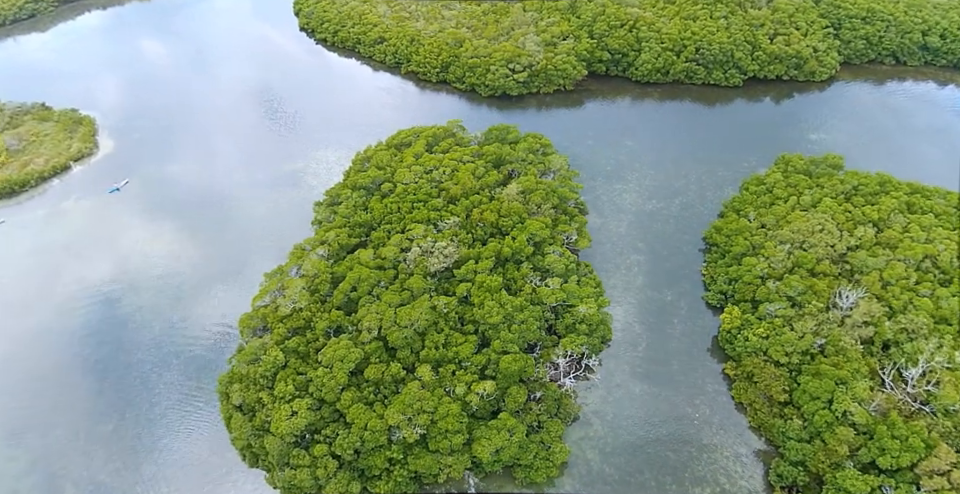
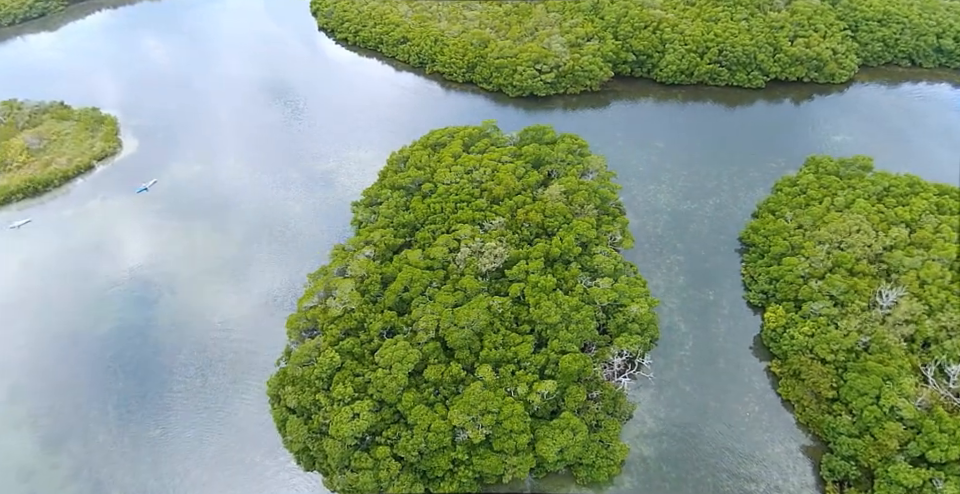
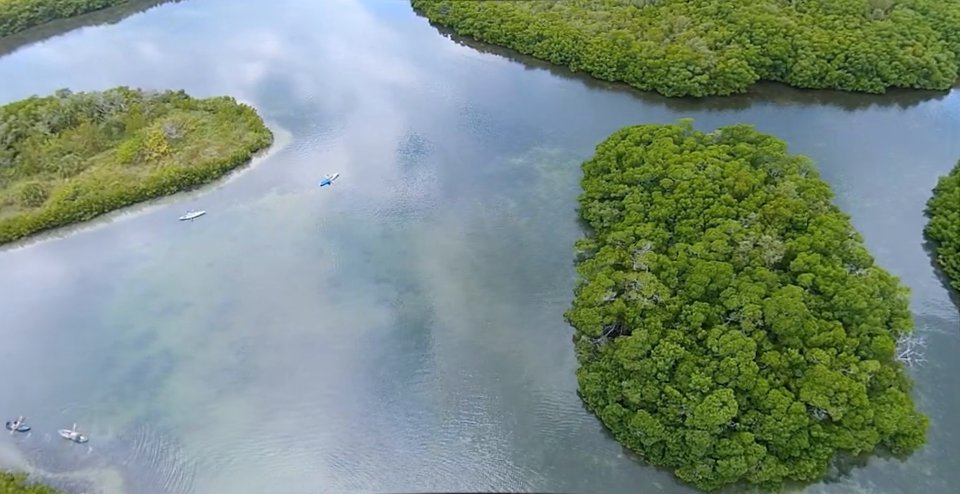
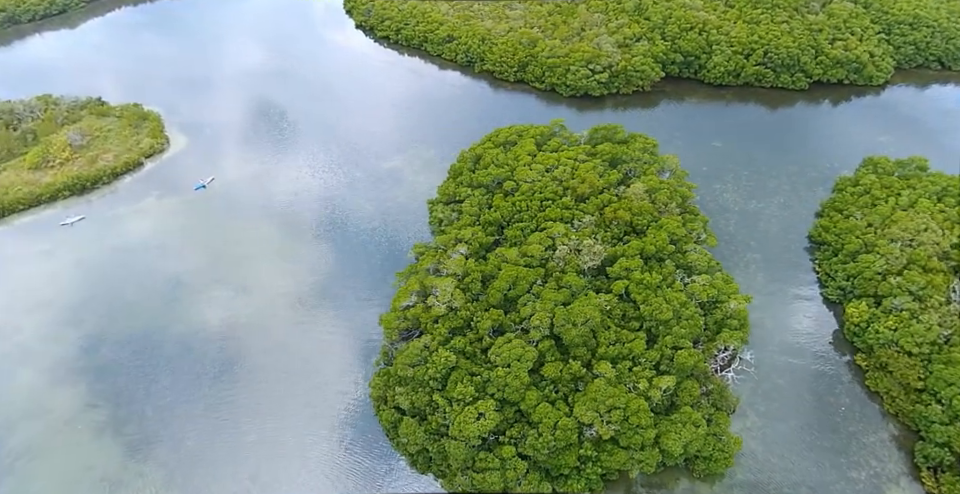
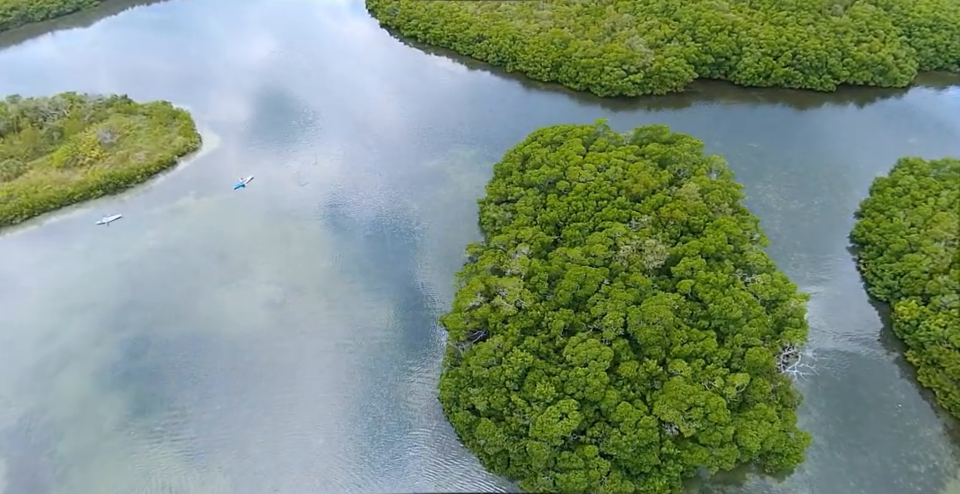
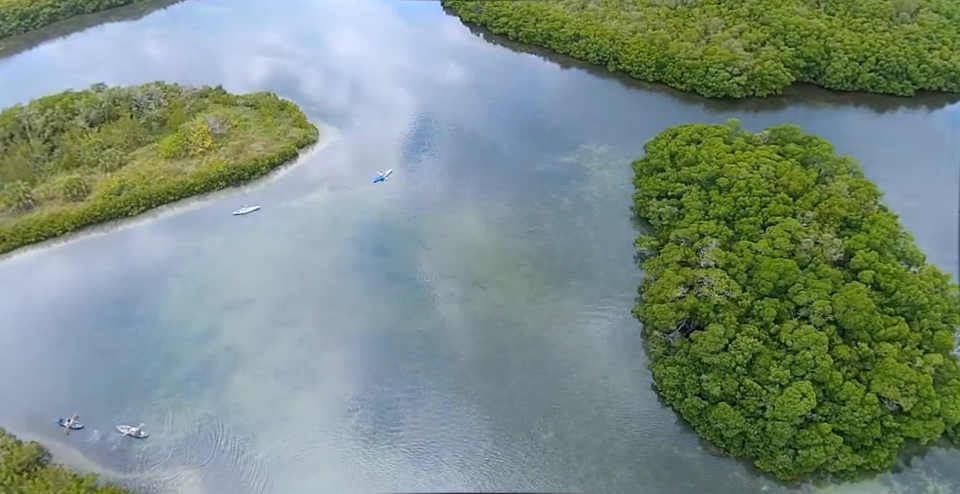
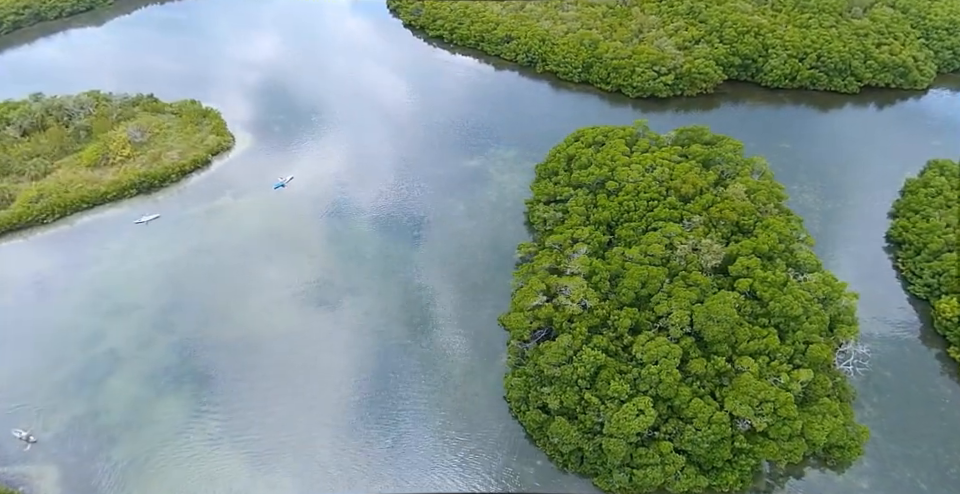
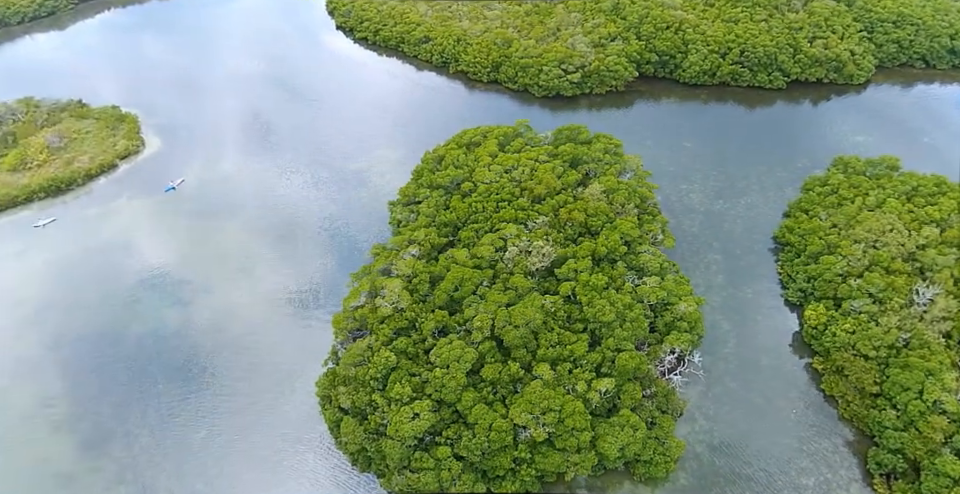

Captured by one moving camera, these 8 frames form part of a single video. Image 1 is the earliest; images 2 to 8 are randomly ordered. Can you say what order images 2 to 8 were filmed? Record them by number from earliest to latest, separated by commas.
2, 8, 4, 5, 7, 3, 6
